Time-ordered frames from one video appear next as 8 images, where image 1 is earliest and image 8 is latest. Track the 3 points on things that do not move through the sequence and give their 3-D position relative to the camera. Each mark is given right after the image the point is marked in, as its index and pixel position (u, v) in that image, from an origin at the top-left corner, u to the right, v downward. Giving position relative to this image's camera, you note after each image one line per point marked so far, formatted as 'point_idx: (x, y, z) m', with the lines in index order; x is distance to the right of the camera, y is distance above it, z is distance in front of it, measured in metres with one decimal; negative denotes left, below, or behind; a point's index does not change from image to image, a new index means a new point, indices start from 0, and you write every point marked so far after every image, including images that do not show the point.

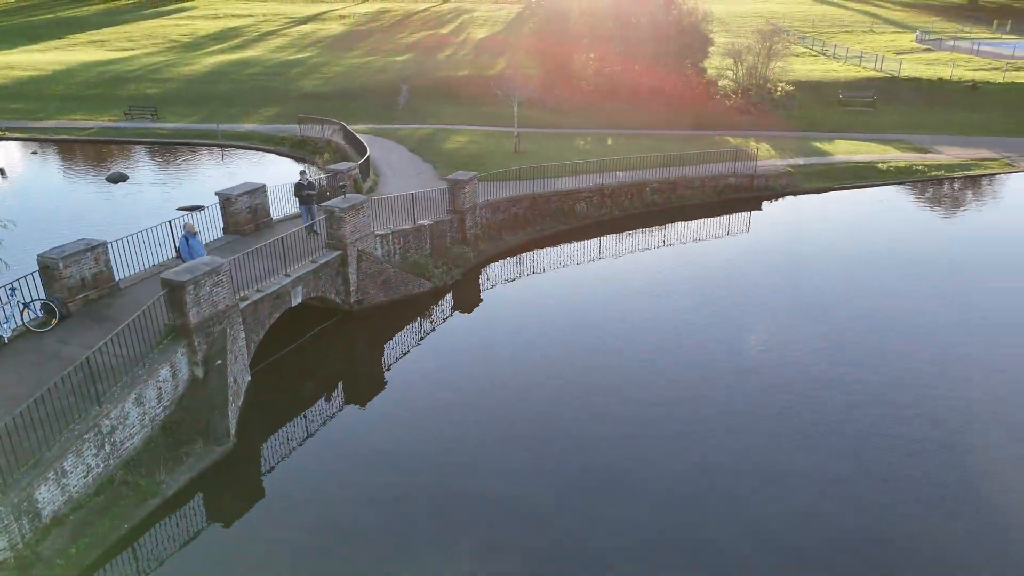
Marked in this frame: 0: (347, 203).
0: (-3.2, +1.7, +14.8) m
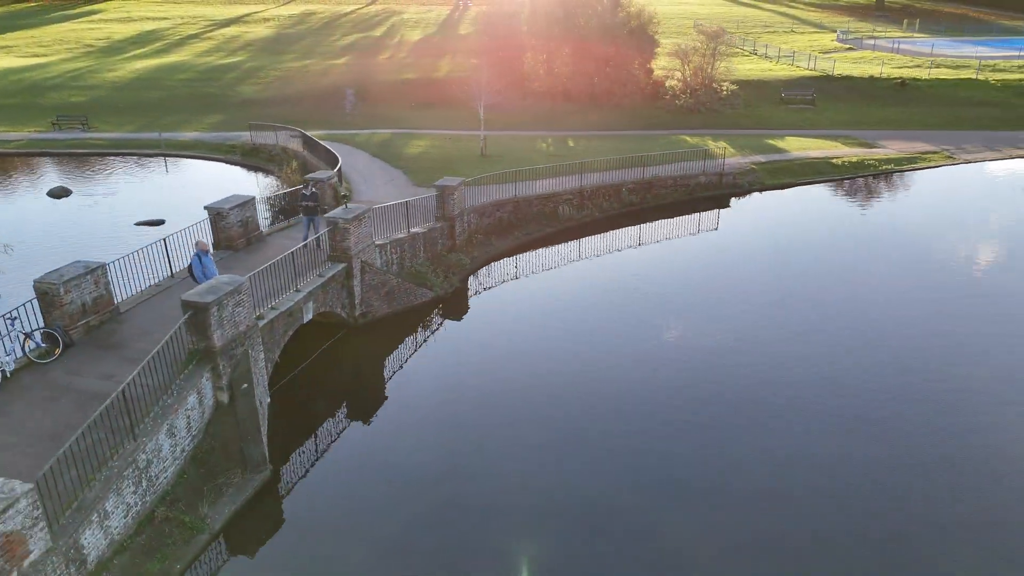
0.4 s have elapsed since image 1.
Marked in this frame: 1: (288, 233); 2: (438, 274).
0: (-3.1, +1.4, +14.3) m
1: (-4.8, +1.1, +16.3) m
2: (-1.5, +0.3, +16.7) m
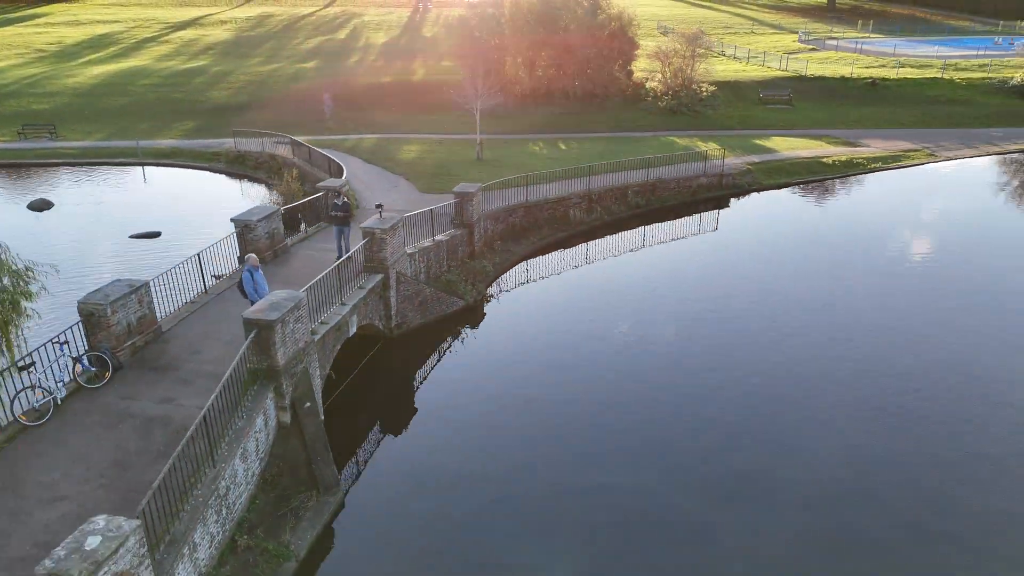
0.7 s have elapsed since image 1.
0: (-2.3, +1.2, +14.0) m
1: (-4.2, +0.9, +15.9) m
2: (-0.9, +0.1, +16.5) m
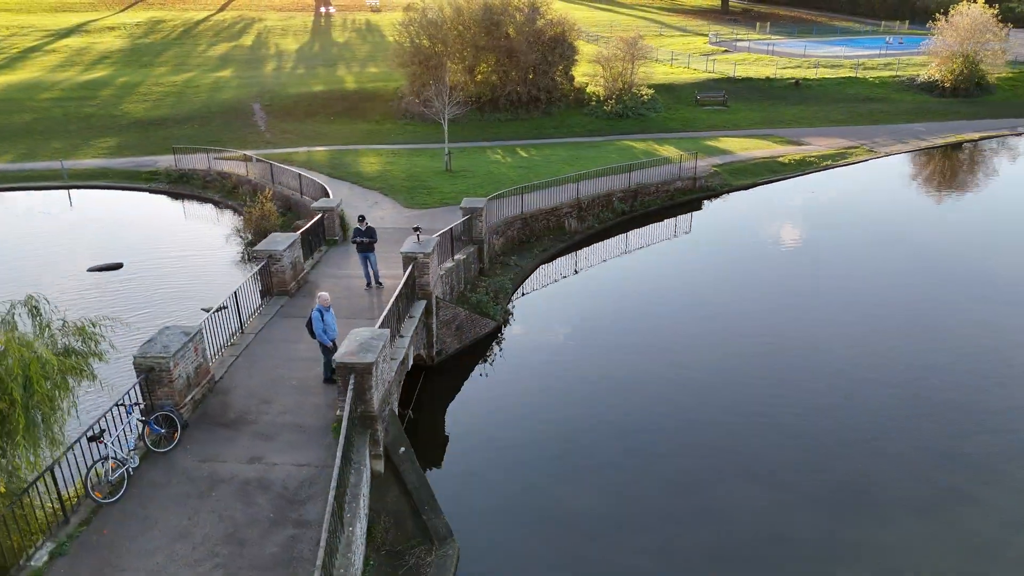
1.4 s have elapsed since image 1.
0: (-1.5, +0.7, +13.3) m
1: (-3.6, +0.3, +14.9) m
2: (-0.4, -0.3, +16.0) m
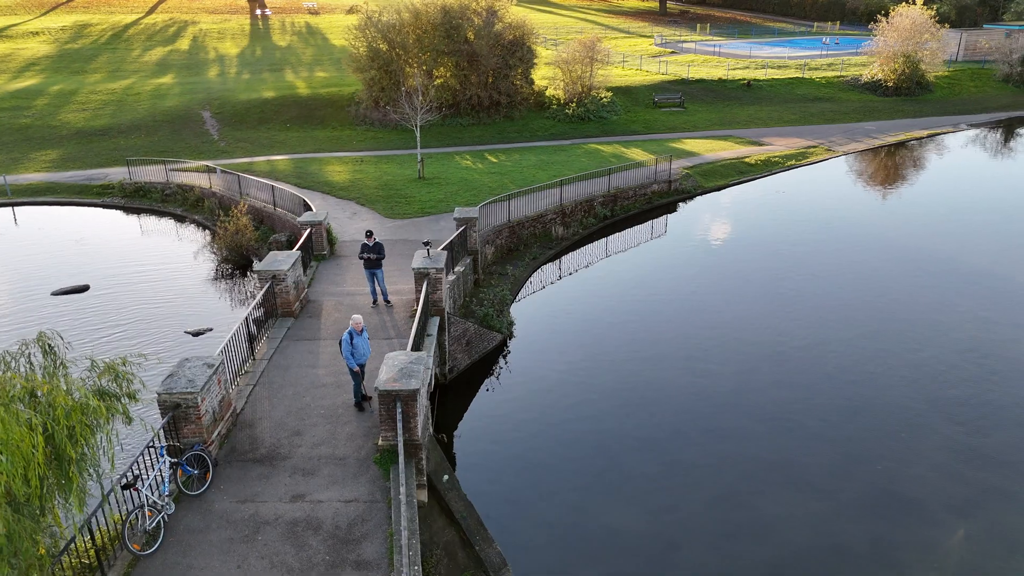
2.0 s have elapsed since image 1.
0: (-1.2, +0.4, +12.9) m
1: (-3.4, -0.1, +14.3) m
2: (-0.3, -0.5, +15.6) m
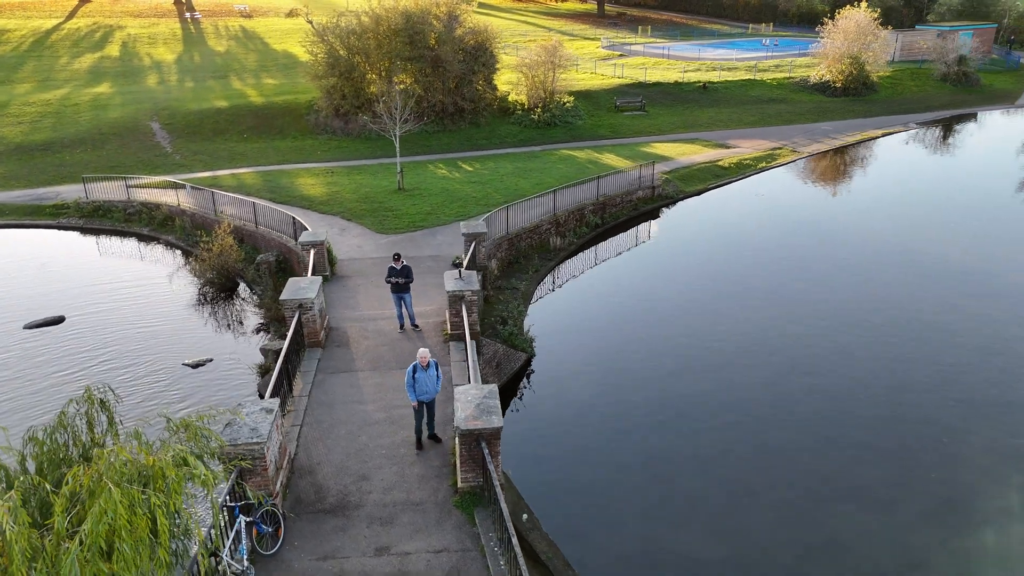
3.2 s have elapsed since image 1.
0: (-0.6, +0.1, +12.4) m
1: (-2.9, -0.5, +13.6) m
2: (+0.1, -0.9, +15.2) m
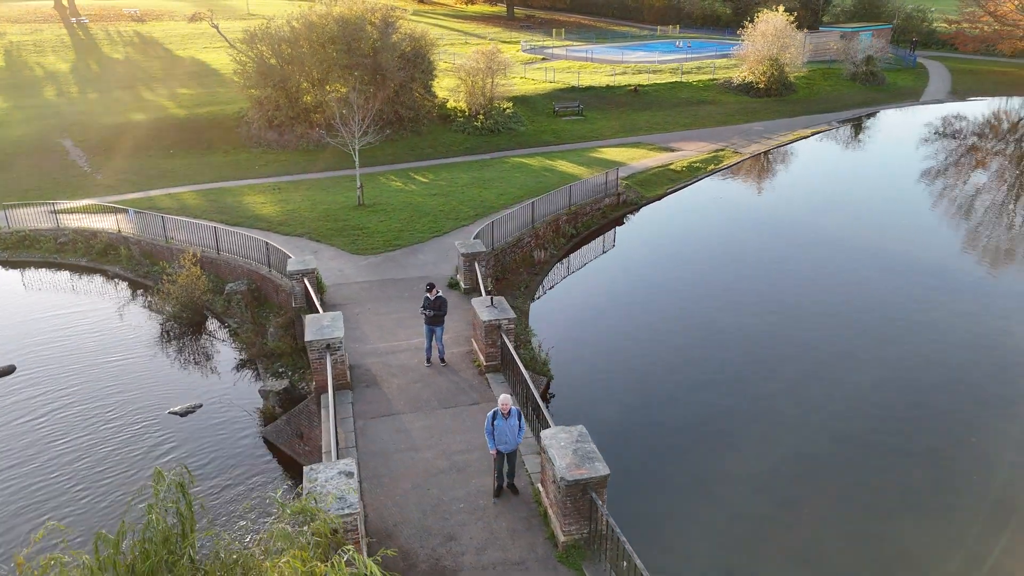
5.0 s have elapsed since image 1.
0: (-0.1, -0.4, +11.7) m
1: (-2.5, -1.1, +12.7) m
2: (+0.3, -1.3, +14.6) m
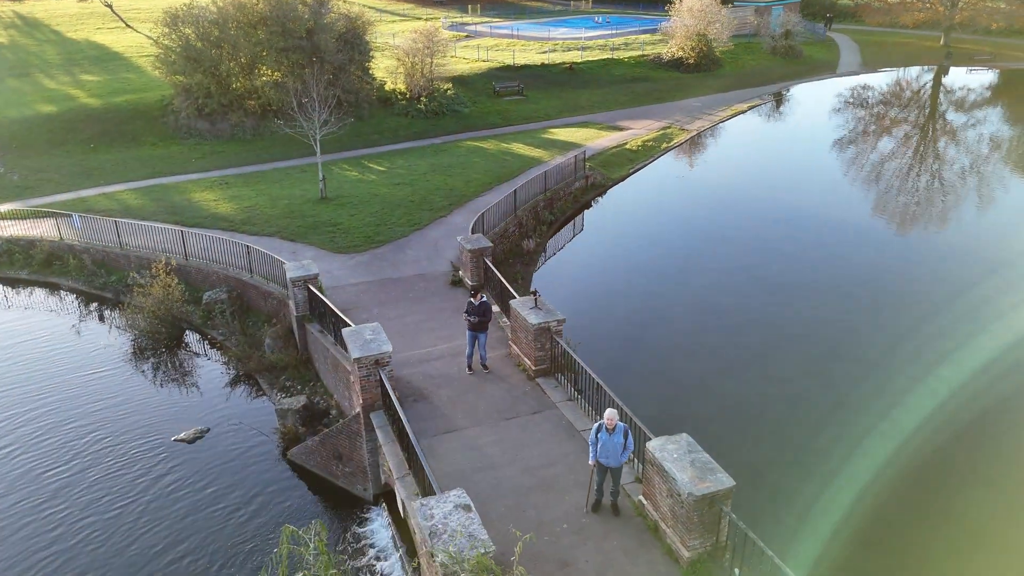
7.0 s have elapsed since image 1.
0: (+0.6, -0.4, +11.3) m
1: (-1.8, -1.2, +12.0) m
2: (+0.7, -1.2, +14.2) m
